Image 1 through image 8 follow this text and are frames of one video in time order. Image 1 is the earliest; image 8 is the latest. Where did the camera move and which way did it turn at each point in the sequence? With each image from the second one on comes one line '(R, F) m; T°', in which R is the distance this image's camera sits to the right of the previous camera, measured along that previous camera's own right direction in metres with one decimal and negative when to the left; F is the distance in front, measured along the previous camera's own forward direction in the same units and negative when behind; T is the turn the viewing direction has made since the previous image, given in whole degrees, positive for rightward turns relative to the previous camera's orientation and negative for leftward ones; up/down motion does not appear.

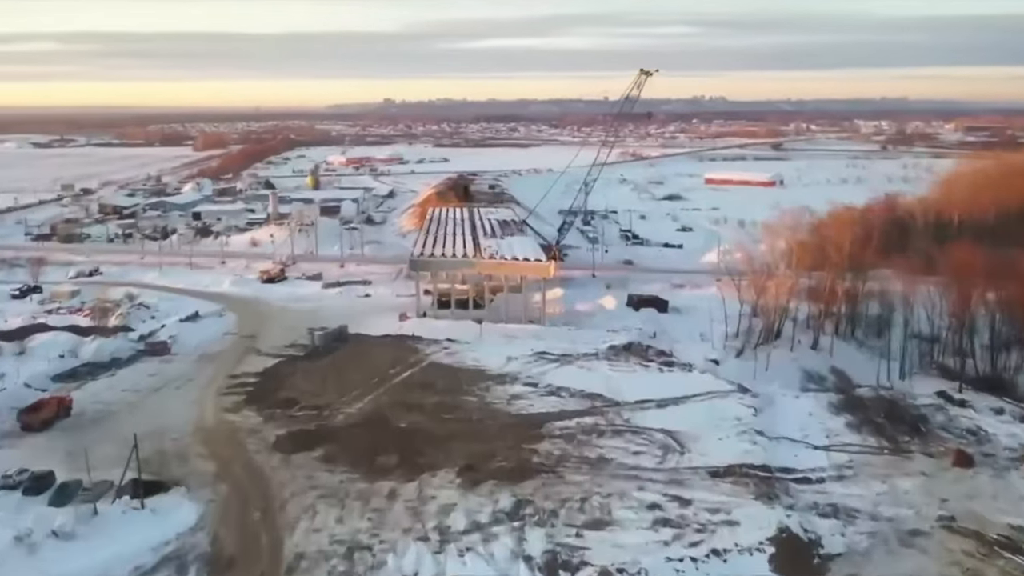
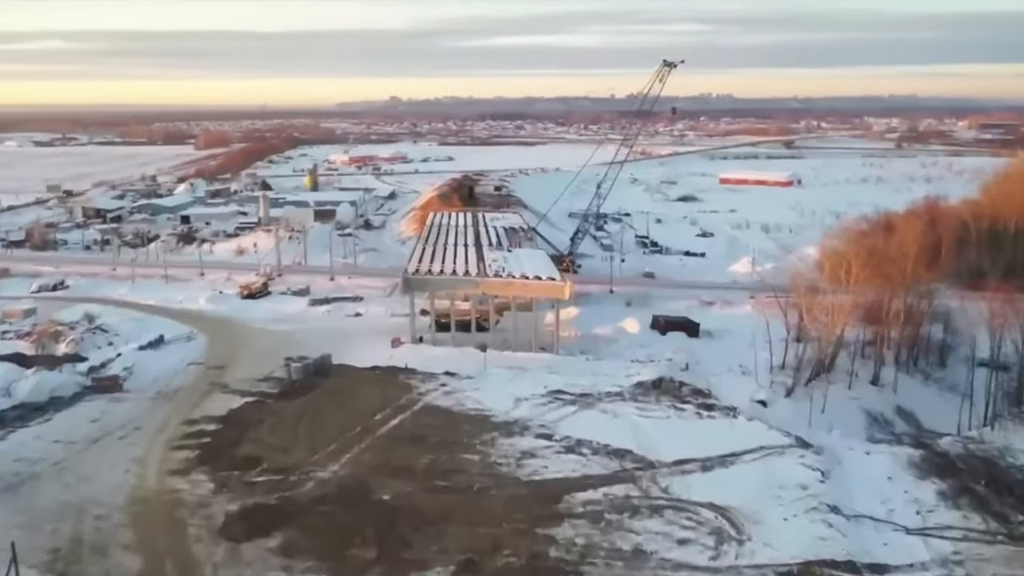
(-0.1, +2.5) m; 0°
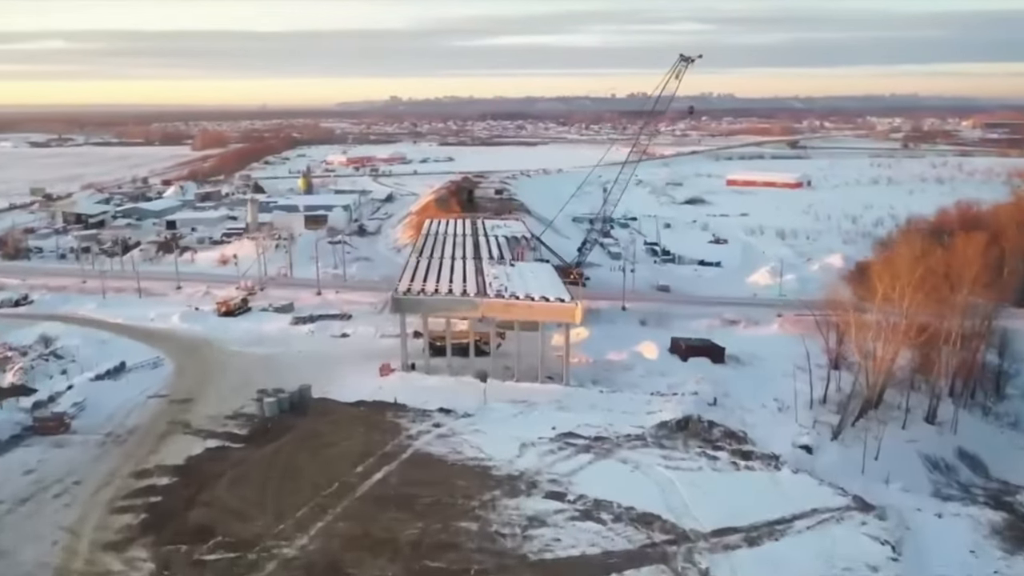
(0.0, +1.9) m; 0°
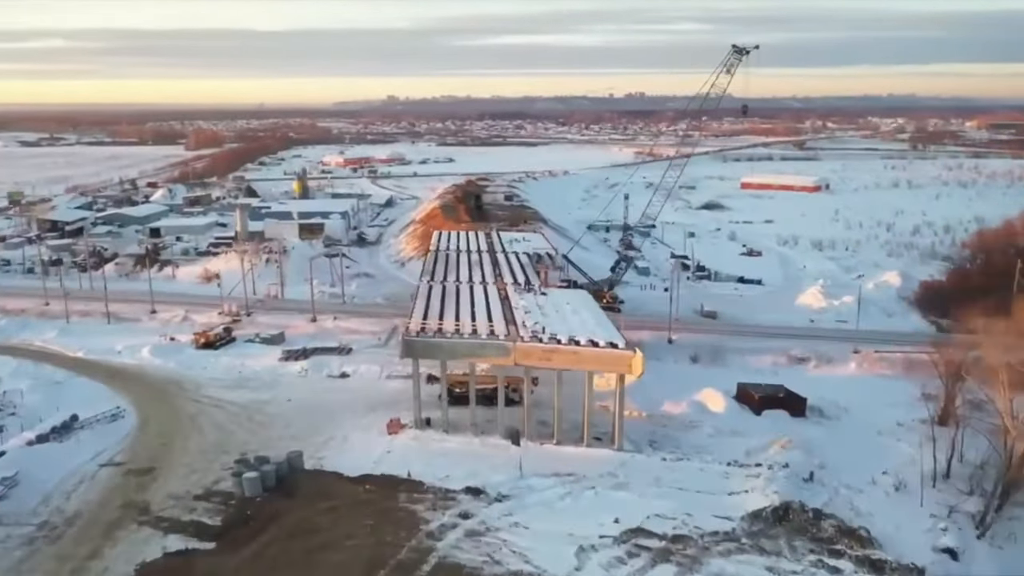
(-0.6, +2.8) m; 0°
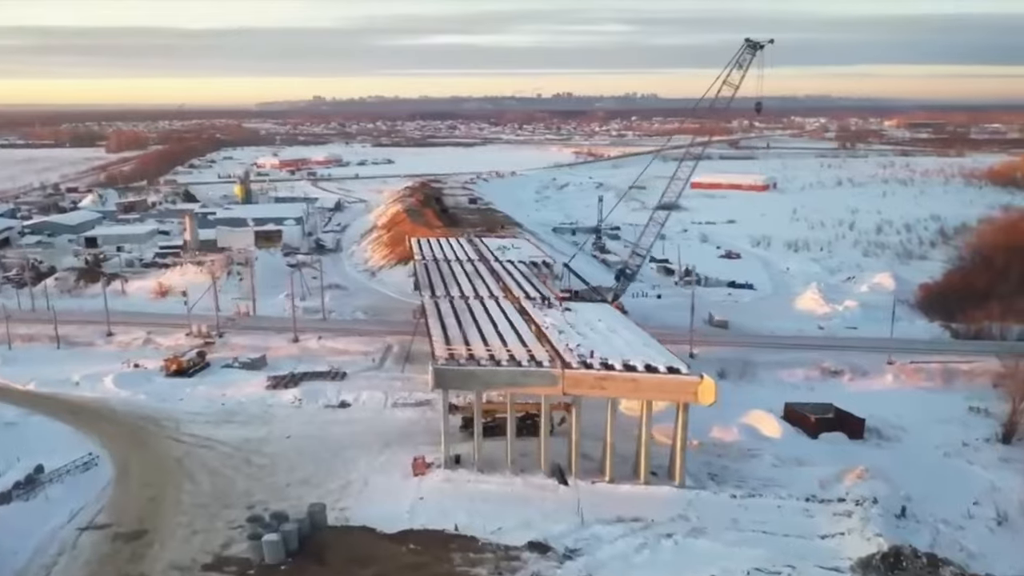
(-1.4, +1.4) m; +5°
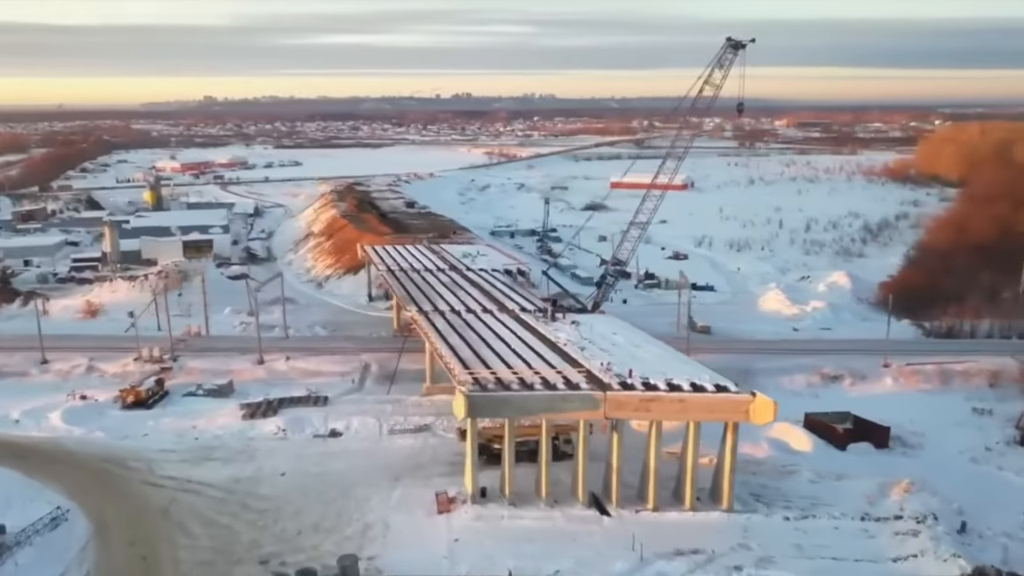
(-1.5, +1.0) m; +7°
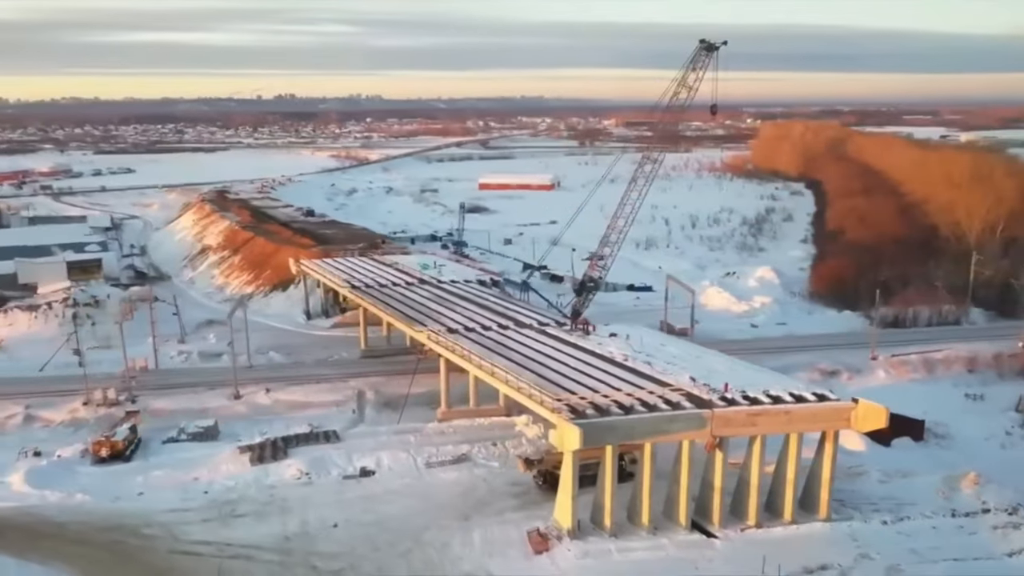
(-2.8, +1.0) m; +11°
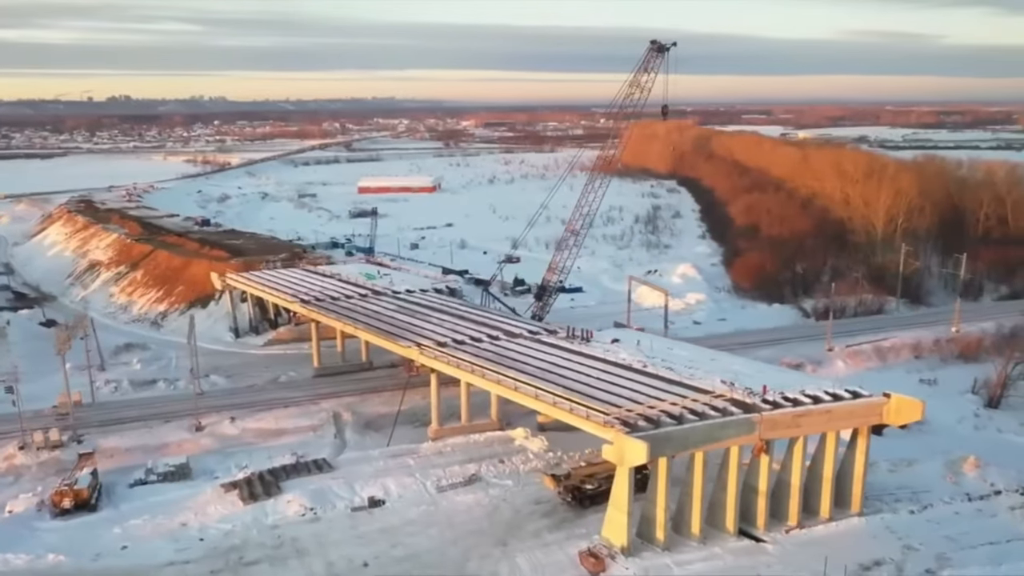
(-1.9, +0.7) m; +10°
